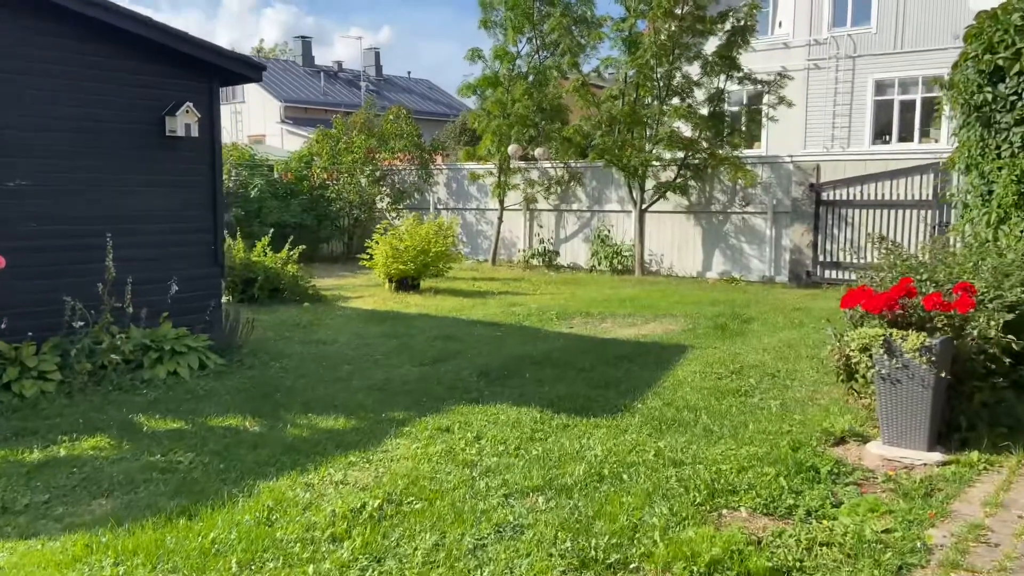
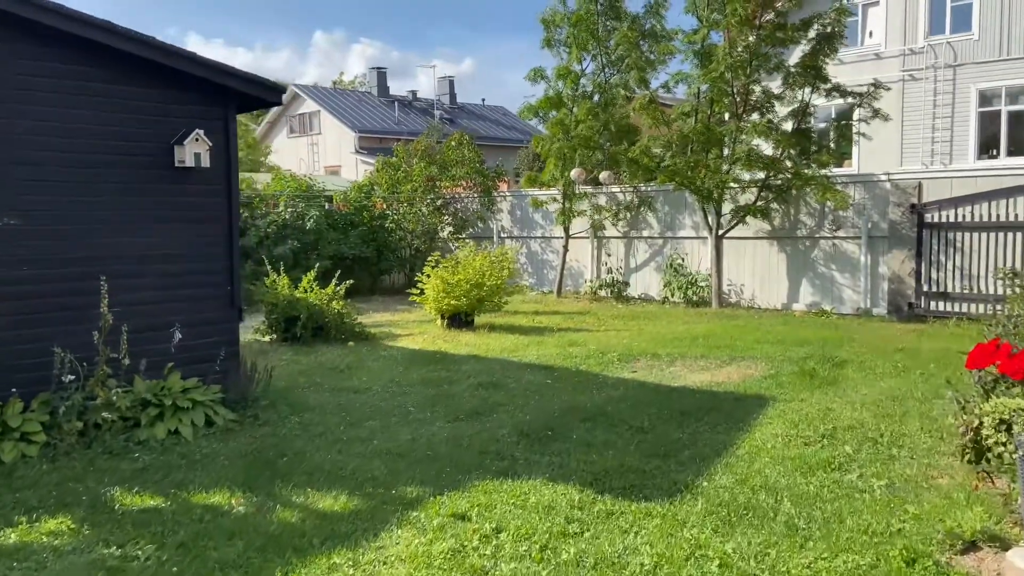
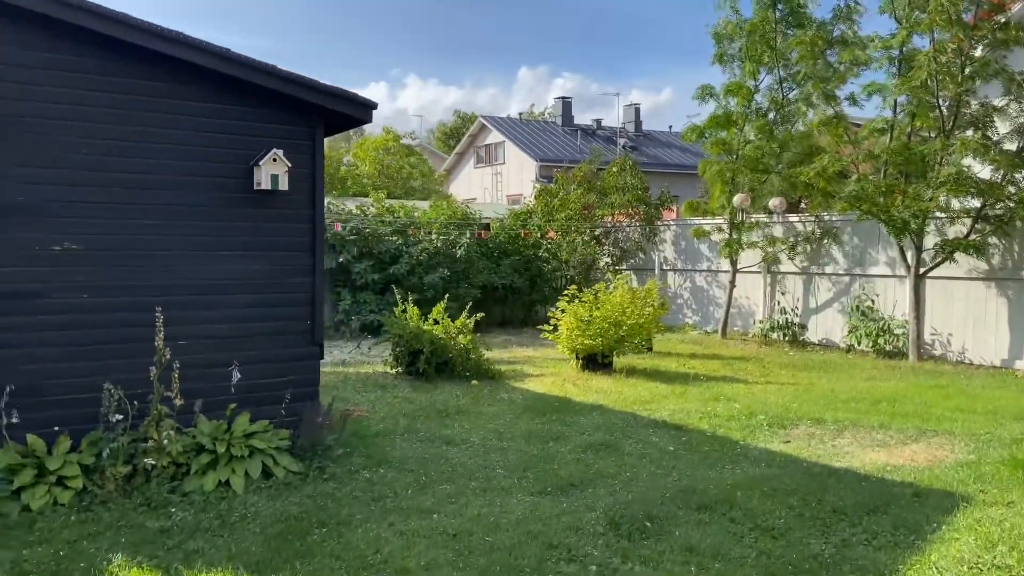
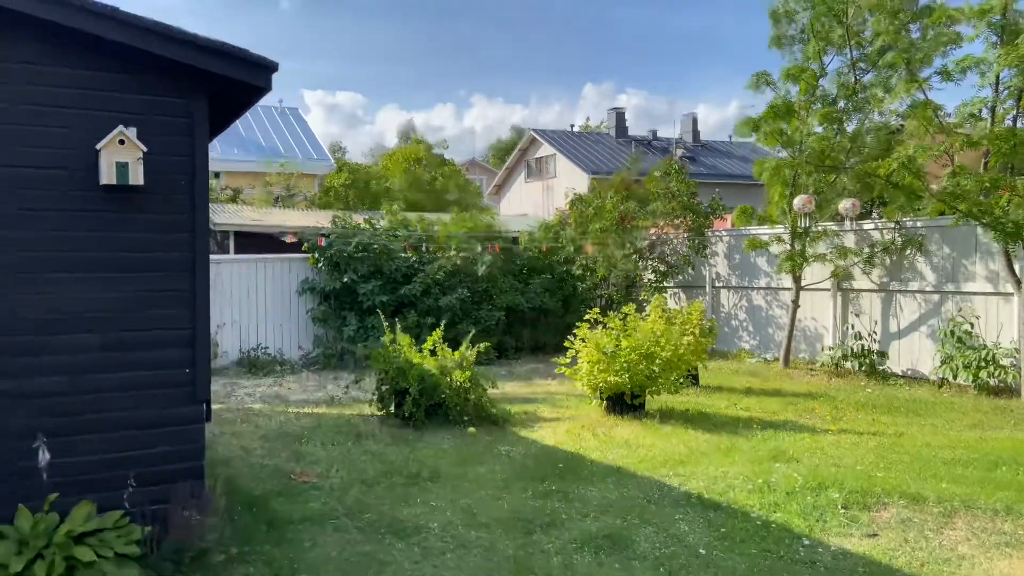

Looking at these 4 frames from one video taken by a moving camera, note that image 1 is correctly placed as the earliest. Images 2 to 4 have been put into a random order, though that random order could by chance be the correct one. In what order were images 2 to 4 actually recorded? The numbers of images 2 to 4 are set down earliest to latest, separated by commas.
2, 3, 4
